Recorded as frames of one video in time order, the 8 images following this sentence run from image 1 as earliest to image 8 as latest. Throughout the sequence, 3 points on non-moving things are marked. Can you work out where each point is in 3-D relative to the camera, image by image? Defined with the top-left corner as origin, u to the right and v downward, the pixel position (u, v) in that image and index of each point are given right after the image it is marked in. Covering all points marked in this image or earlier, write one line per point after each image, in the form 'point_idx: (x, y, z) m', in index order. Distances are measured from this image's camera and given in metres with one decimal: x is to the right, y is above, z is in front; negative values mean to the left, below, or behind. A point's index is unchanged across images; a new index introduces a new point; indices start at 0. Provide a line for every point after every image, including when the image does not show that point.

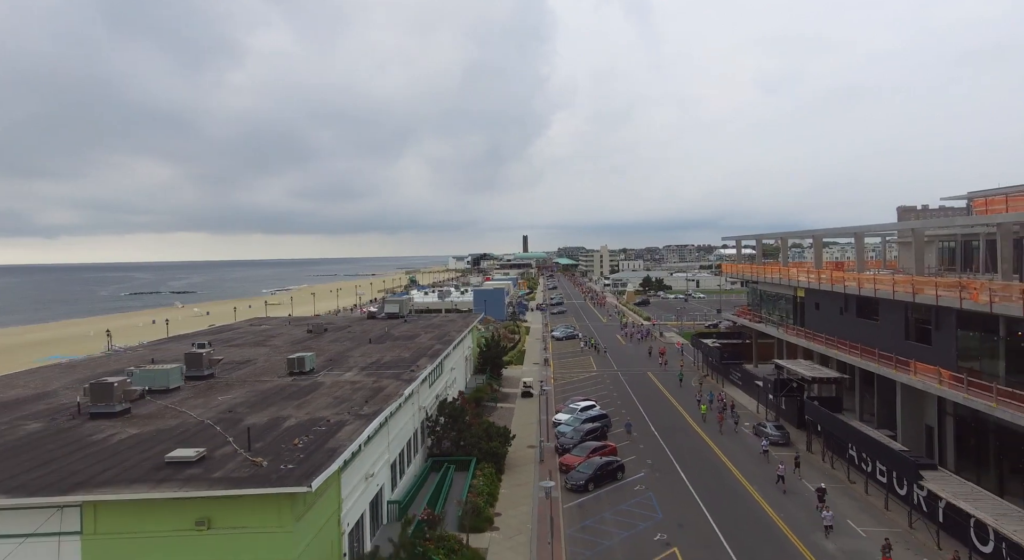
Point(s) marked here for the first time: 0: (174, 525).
0: (-7.1, -5.1, +10.6) m
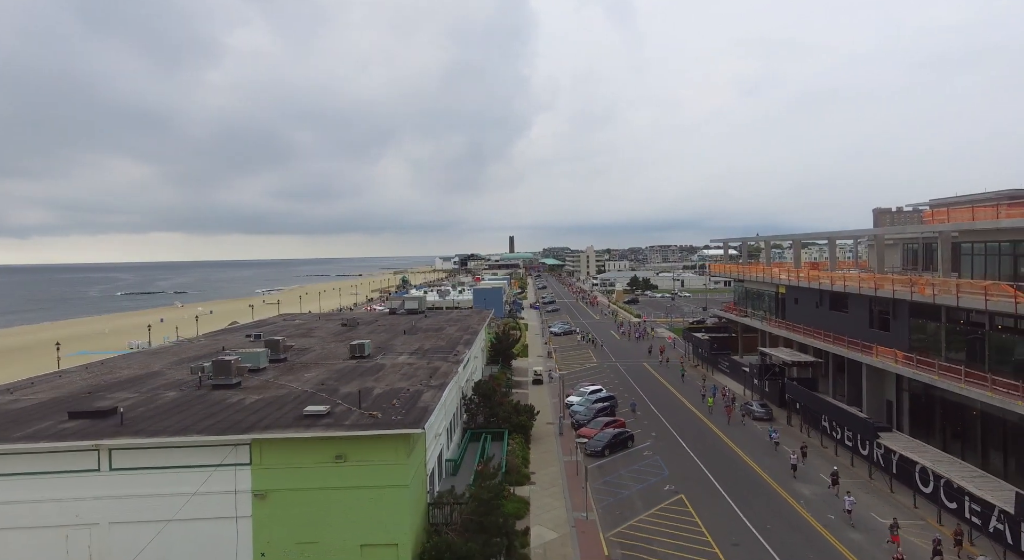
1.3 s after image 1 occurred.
0: (-5.4, -4.9, +14.2) m
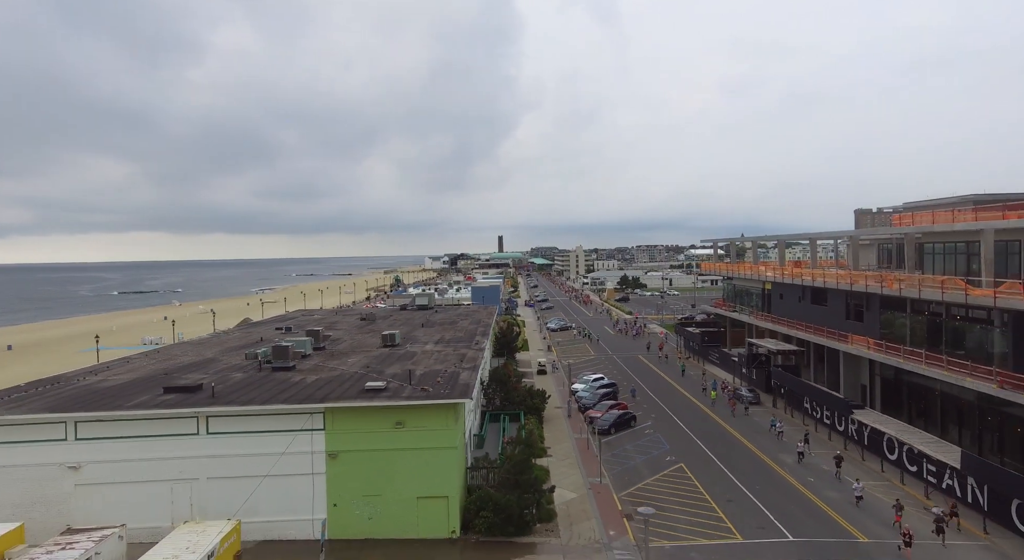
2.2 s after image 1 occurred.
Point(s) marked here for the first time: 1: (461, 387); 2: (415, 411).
0: (-4.3, -4.7, +16.7) m
1: (-1.9, -3.9, +18.4) m
2: (-3.2, -4.4, +16.8) m
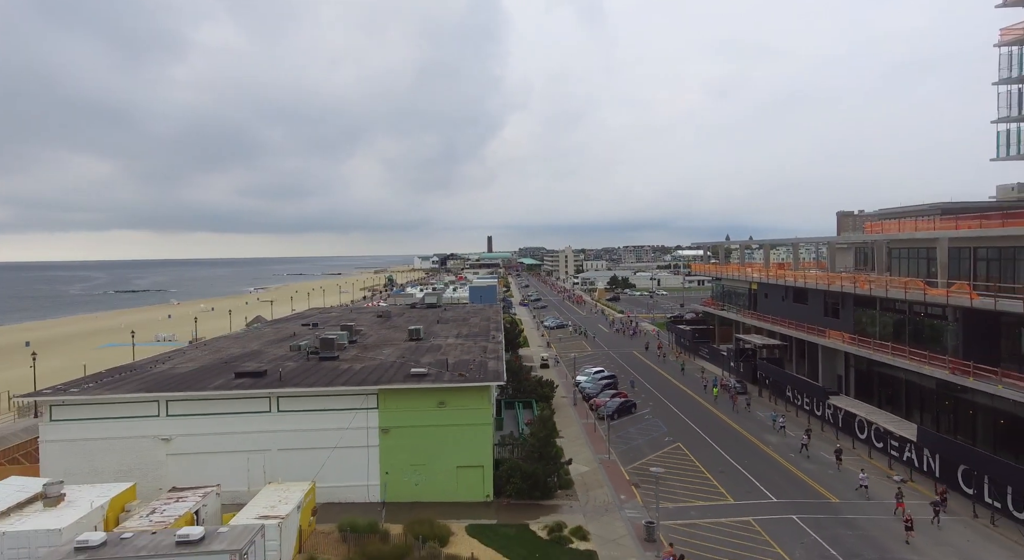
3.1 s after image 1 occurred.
0: (-3.3, -4.7, +19.4) m
1: (-0.9, -3.9, +21.2) m
2: (-2.2, -4.3, +19.6) m
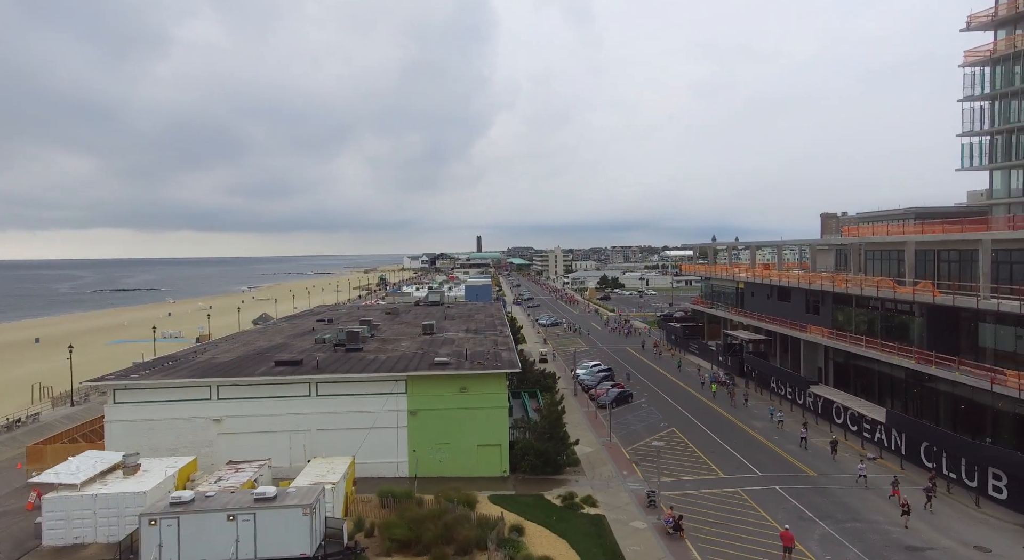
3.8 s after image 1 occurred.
0: (-2.6, -4.6, +21.6) m
1: (-0.2, -3.8, +23.4) m
2: (-1.5, -4.2, +21.7) m
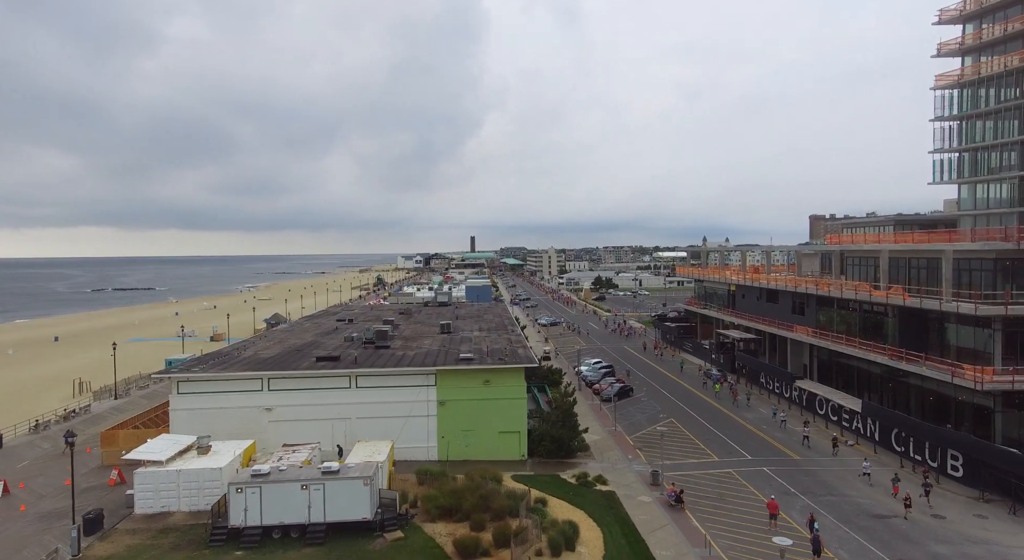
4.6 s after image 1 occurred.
0: (-1.8, -4.8, +24.1) m
1: (+0.6, -4.0, +26.0) m
2: (-0.7, -4.4, +24.3) m
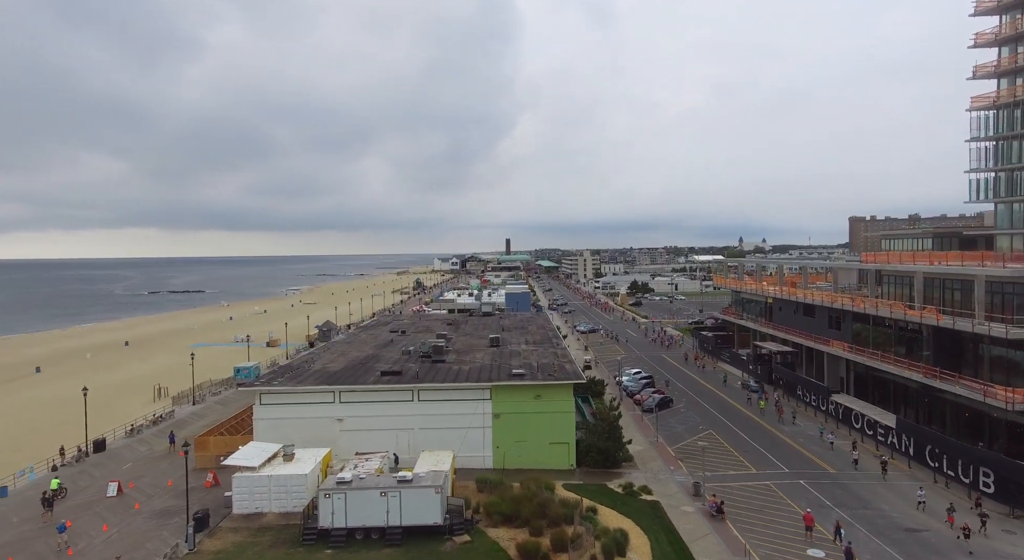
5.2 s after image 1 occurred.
0: (+0.7, -5.9, +26.0) m
1: (+3.2, -5.1, +27.7) m
2: (+1.8, -5.5, +26.1) m
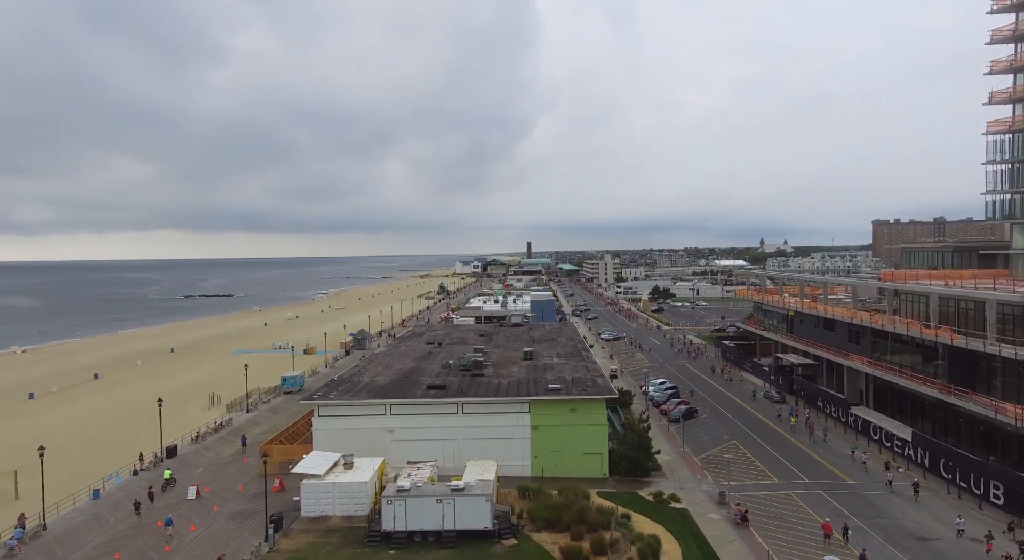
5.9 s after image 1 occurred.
0: (+2.7, -7.1, +28.0) m
1: (+5.3, -6.3, +29.6) m
2: (+3.9, -6.8, +28.1) m
